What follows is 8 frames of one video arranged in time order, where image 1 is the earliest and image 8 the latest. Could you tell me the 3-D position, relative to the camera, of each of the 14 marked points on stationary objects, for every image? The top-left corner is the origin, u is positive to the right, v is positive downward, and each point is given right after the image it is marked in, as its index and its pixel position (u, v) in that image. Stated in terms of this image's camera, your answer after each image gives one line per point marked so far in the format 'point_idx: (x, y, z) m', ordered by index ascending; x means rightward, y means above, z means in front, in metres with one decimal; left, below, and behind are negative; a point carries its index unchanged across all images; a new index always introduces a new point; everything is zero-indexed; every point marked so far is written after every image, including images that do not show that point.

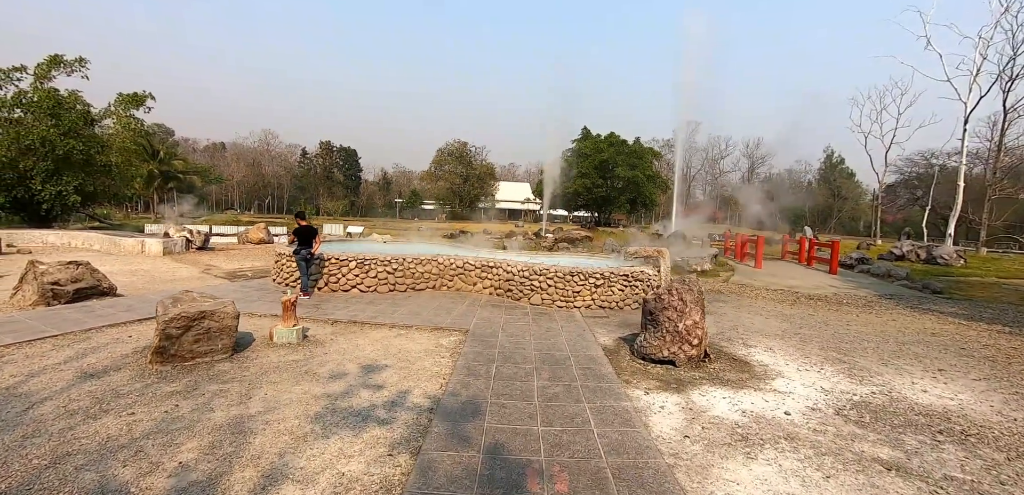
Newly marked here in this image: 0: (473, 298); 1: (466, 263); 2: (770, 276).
0: (-0.7, -0.9, +7.8) m
1: (-0.9, -0.3, +8.3) m
2: (+7.7, -0.9, +13.0) m
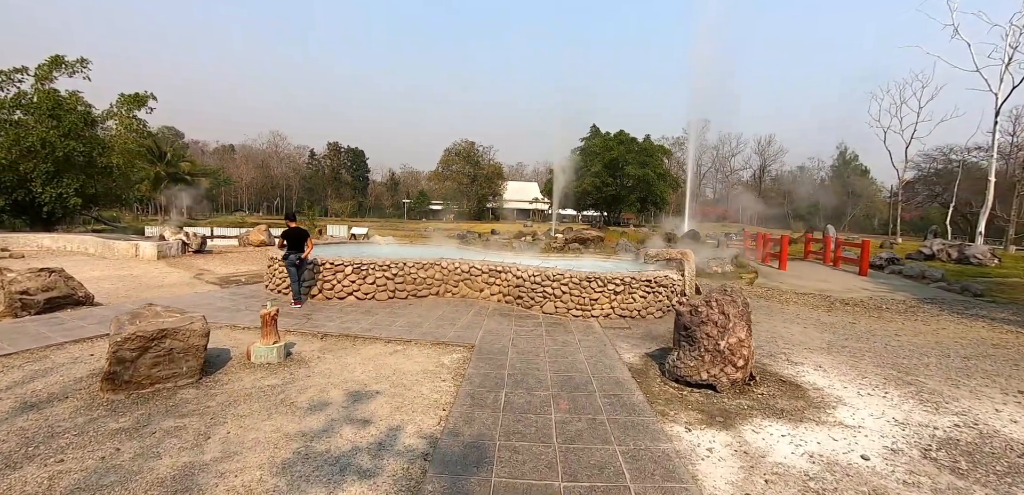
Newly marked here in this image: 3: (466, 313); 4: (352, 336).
0: (-0.5, -1.0, +7.1) m
1: (-0.7, -0.4, +7.6) m
2: (+8.0, -0.9, +12.2) m
3: (-0.7, -1.0, +6.7) m
4: (-2.1, -1.2, +5.7) m
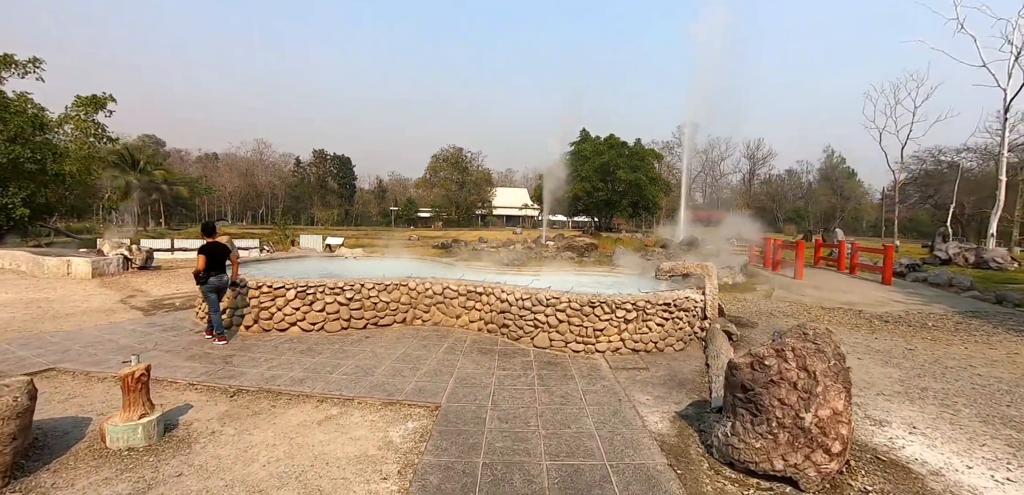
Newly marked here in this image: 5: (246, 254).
0: (-0.7, -1.2, +5.7) m
1: (-1.0, -0.6, +6.1) m
2: (+7.7, -1.1, +10.9) m
3: (-0.9, -1.2, +5.2) m
4: (-2.3, -1.4, +4.2) m
5: (-10.3, -0.2, +16.7) m
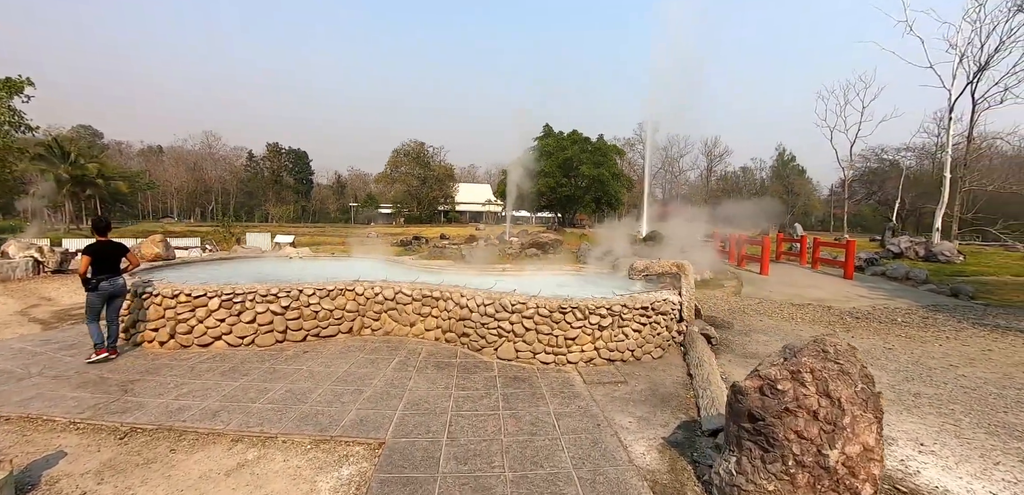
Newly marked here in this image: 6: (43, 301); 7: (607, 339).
0: (-1.2, -1.2, +5.0) m
1: (-1.4, -0.6, +5.4) m
2: (+6.8, -0.9, +10.8) m
3: (-1.3, -1.2, +4.5) m
4: (-2.6, -1.4, +3.4) m
5: (-11.5, -0.2, +15.2) m
6: (-9.3, -1.0, +8.5) m
7: (+1.0, -1.0, +4.7) m
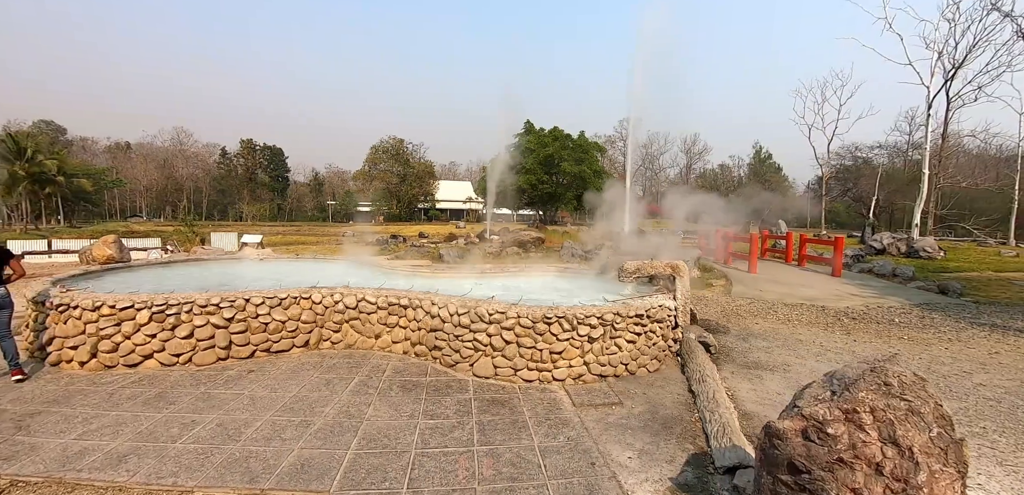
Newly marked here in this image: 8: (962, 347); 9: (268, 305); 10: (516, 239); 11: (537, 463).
0: (-1.4, -1.2, +4.3) m
1: (-1.7, -0.6, +4.8) m
2: (+6.3, -0.9, +10.5) m
3: (-1.5, -1.3, +3.8) m
4: (-2.8, -1.4, +2.7) m
5: (-12.2, -0.3, +14.2) m
6: (-9.6, -1.1, +7.5) m
7: (+0.8, -1.0, +4.2) m
8: (+6.3, -1.4, +6.1) m
9: (-2.6, -0.6, +4.6) m
10: (+0.2, +0.3, +15.1) m
11: (+0.1, -1.4, +2.8) m
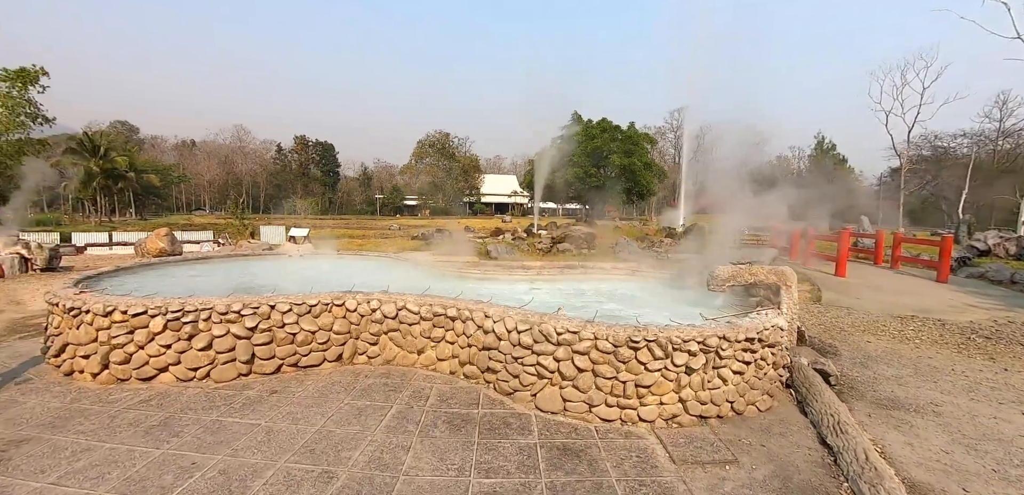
0: (-0.8, -1.2, +3.6) m
1: (-1.0, -0.6, +4.0) m
2: (+7.5, -0.9, +9.0) m
3: (-1.0, -1.3, +3.1) m
4: (-2.3, -1.5, +2.1) m
5: (-10.6, 0.0, +14.4) m
6: (-8.7, -1.0, +7.5) m
7: (+1.4, -1.0, +3.2) m
8: (+7.0, -1.5, +4.6) m
9: (-2.0, -0.6, +4.0) m
10: (+1.8, +0.4, +14.1) m
11: (+0.6, -1.4, +1.9) m
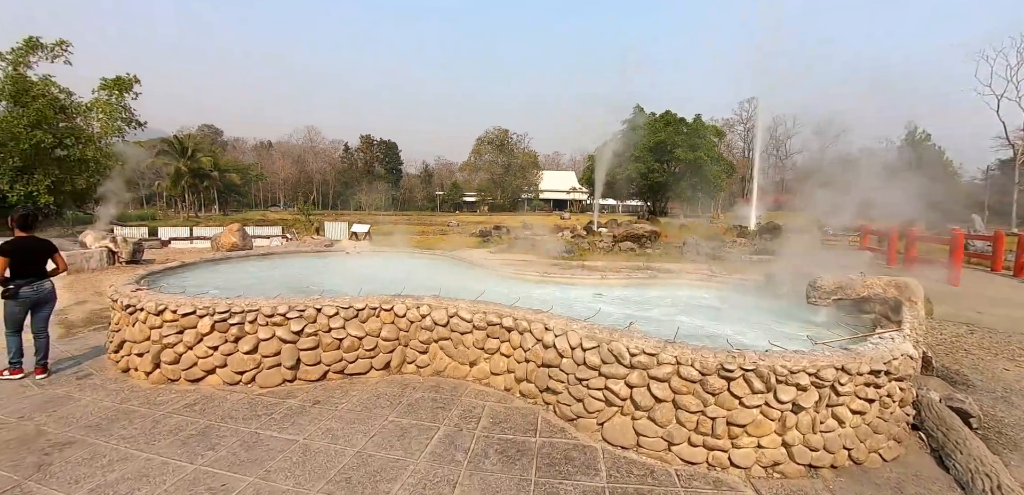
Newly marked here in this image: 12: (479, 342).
0: (-0.4, -1.2, +3.2) m
1: (-0.5, -0.6, +3.7) m
2: (+8.5, -1.0, +7.6) m
3: (-0.6, -1.3, +2.8) m
4: (-2.1, -1.5, +1.9) m
5: (-8.8, +0.2, +15.1) m
6: (-7.7, -0.8, +8.1) m
7: (+1.8, -1.1, +2.6) m
8: (+7.6, -1.6, +3.3) m
9: (-1.5, -0.6, +3.7) m
10: (+3.5, +0.4, +13.3) m
11: (+0.8, -1.5, +1.4) m
12: (-0.3, -0.8, +3.6) m
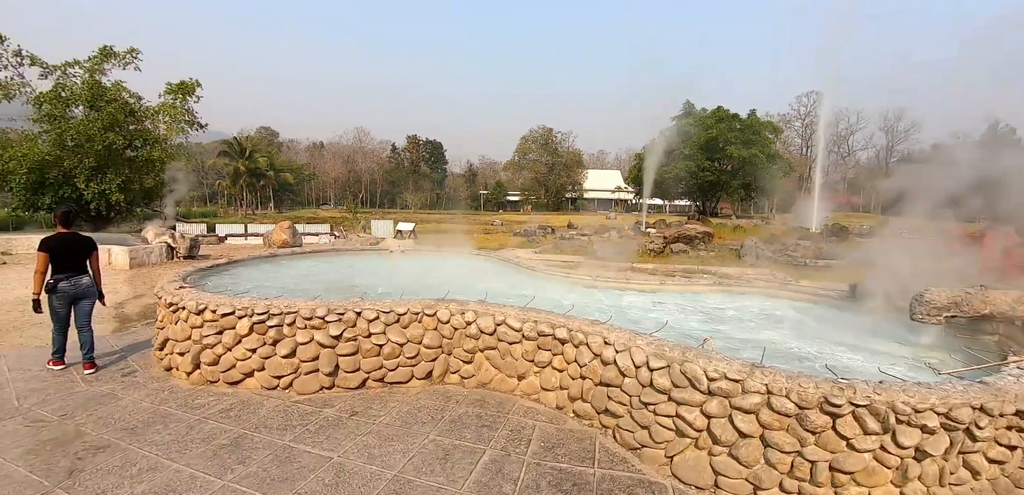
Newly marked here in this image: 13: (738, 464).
0: (0.0, -1.2, +2.9) m
1: (-0.1, -0.6, +3.4) m
2: (+9.2, -1.1, +6.4) m
3: (-0.3, -1.3, +2.4) m
4: (-1.8, -1.4, +1.7) m
5: (-7.3, +0.3, +15.5) m
6: (-6.9, -0.8, +8.4) m
7: (+2.1, -1.1, +2.1) m
8: (+7.9, -1.7, +2.2) m
9: (-1.1, -0.6, +3.5) m
10: (+4.8, +0.3, +12.6) m
11: (+1.0, -1.5, +1.0) m
12: (+0.1, -0.8, +3.3) m
13: (+1.2, -1.2, +2.3) m
